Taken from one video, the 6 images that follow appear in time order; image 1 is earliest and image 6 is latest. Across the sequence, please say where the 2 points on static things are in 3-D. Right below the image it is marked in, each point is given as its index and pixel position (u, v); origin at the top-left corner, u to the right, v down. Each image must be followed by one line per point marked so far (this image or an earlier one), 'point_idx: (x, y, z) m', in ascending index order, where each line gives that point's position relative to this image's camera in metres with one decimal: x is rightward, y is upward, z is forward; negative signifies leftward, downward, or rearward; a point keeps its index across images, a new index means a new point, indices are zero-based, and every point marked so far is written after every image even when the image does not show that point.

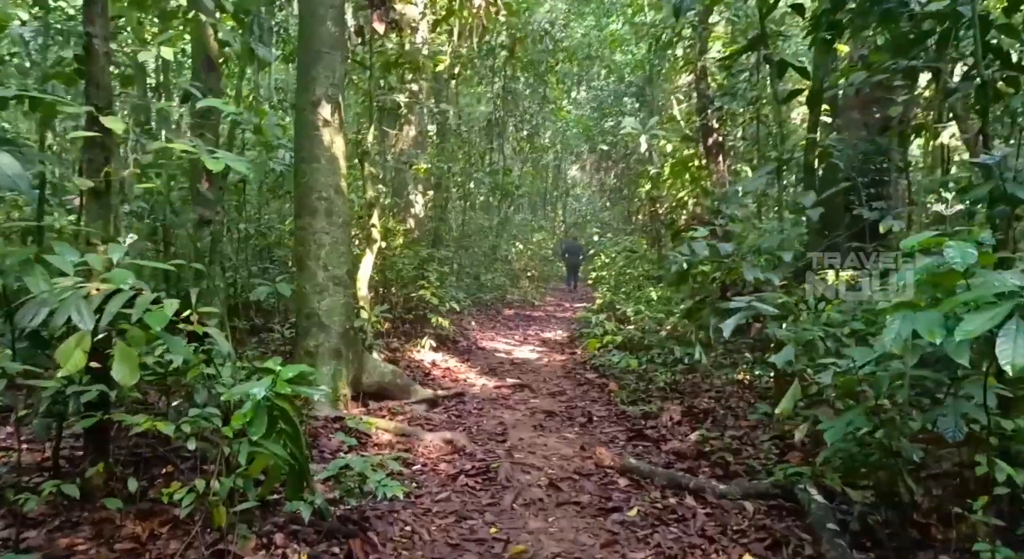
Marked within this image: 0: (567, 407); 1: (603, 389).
0: (+0.5, -1.1, +6.4) m
1: (+0.8, -1.0, +6.9) m
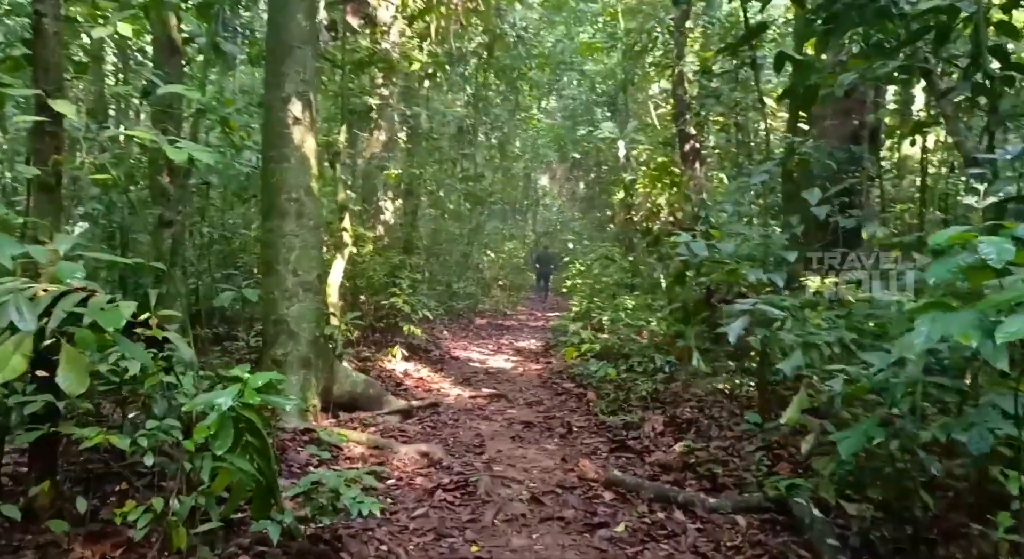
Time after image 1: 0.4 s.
0: (+0.3, -1.1, +6.2) m
1: (+0.6, -1.0, +6.7) m
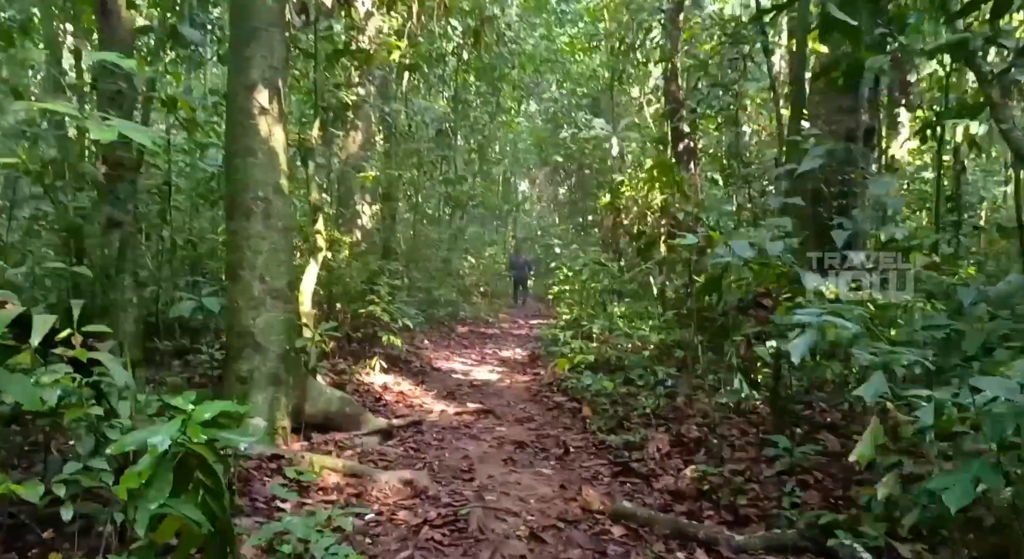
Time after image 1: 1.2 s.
0: (+0.2, -1.2, +5.7) m
1: (+0.5, -1.1, +6.2) m
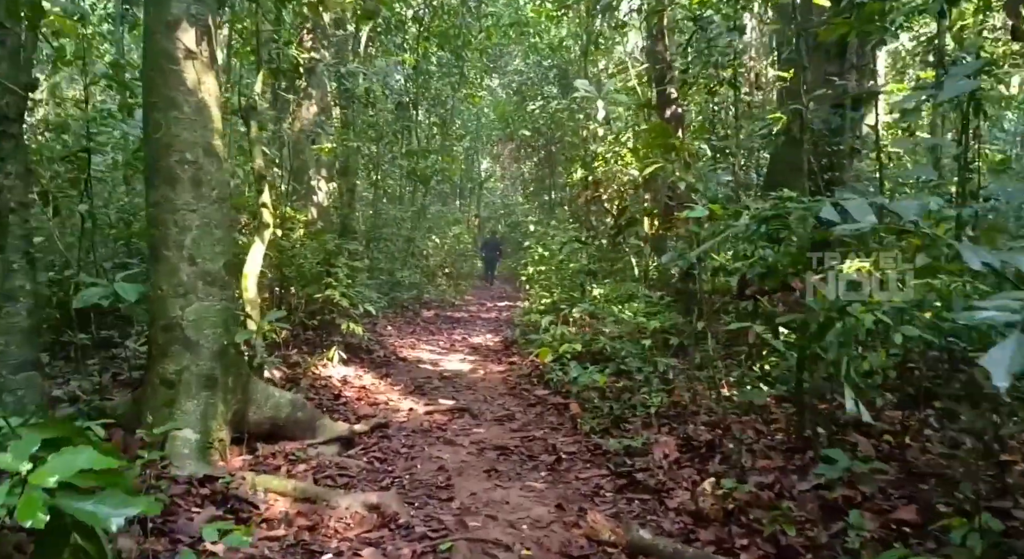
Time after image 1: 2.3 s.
0: (+0.1, -1.0, +5.0) m
1: (+0.4, -1.0, +5.5) m
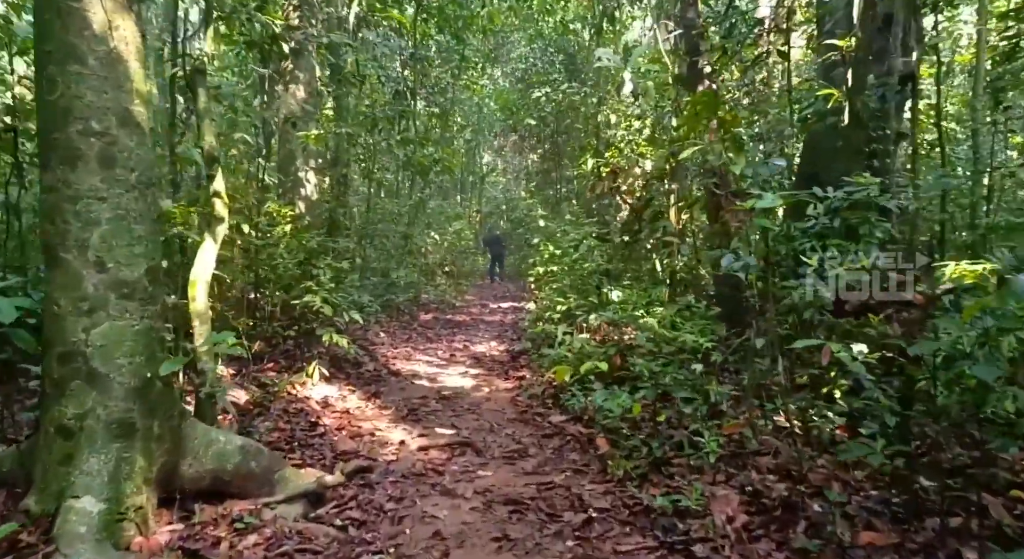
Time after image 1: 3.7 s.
0: (+0.2, -1.1, +4.0) m
1: (+0.4, -1.0, +4.5) m
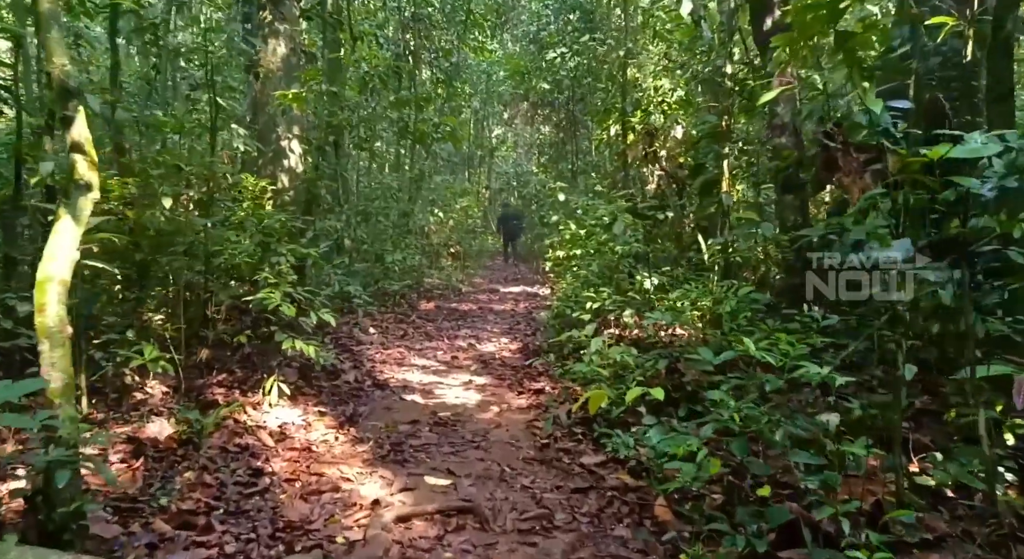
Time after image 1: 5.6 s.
0: (+0.2, -1.1, +2.6) m
1: (+0.5, -1.0, +3.1) m
